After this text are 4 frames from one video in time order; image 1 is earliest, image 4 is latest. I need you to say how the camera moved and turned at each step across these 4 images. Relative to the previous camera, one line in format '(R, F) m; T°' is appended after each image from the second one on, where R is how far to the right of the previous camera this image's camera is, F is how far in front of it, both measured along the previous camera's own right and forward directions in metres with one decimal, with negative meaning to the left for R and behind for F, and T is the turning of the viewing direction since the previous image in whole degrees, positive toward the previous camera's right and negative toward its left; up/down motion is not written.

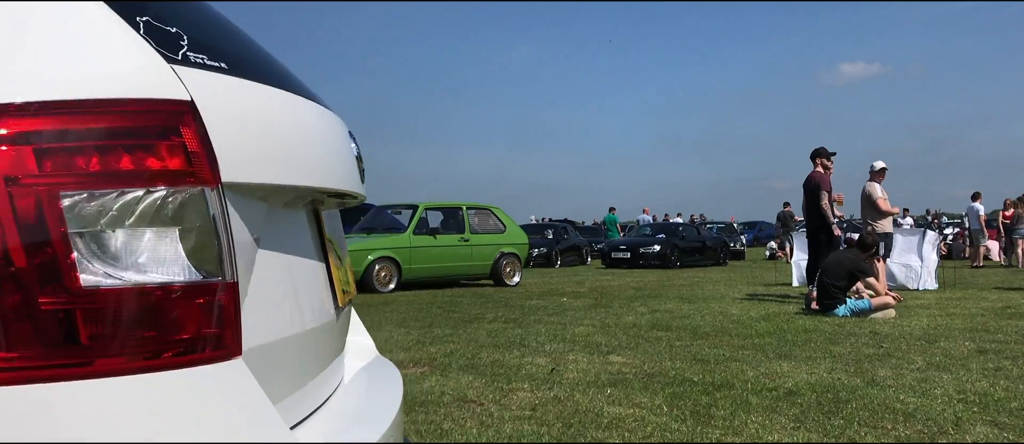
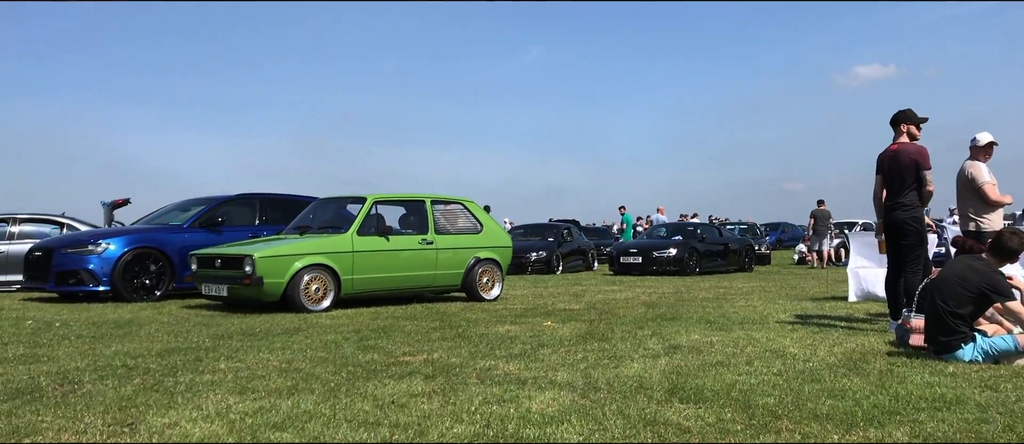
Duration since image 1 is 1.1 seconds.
(+0.5, +3.0) m; -1°
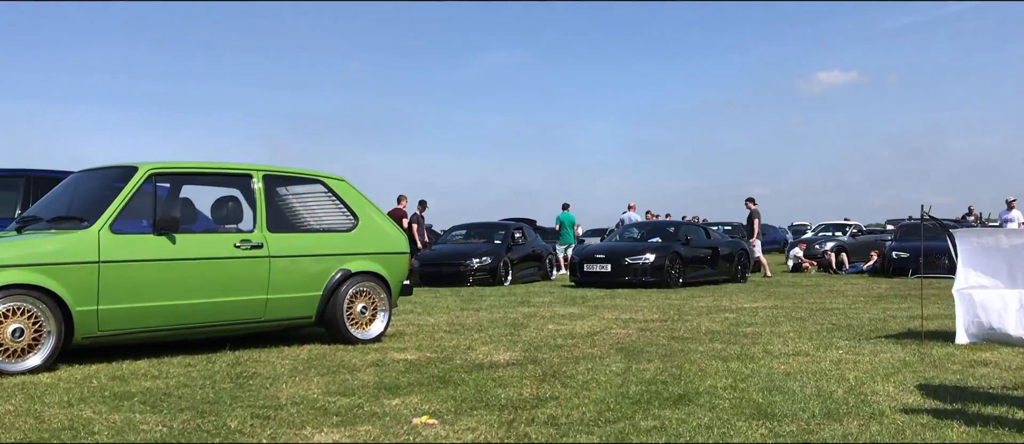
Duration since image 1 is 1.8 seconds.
(+0.6, +4.3) m; +2°
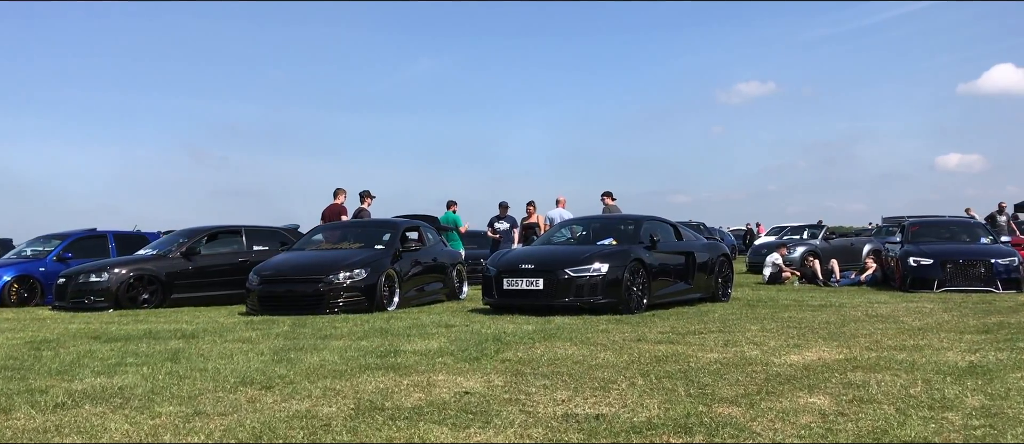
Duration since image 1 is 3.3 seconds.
(+0.6, +5.3) m; +5°
